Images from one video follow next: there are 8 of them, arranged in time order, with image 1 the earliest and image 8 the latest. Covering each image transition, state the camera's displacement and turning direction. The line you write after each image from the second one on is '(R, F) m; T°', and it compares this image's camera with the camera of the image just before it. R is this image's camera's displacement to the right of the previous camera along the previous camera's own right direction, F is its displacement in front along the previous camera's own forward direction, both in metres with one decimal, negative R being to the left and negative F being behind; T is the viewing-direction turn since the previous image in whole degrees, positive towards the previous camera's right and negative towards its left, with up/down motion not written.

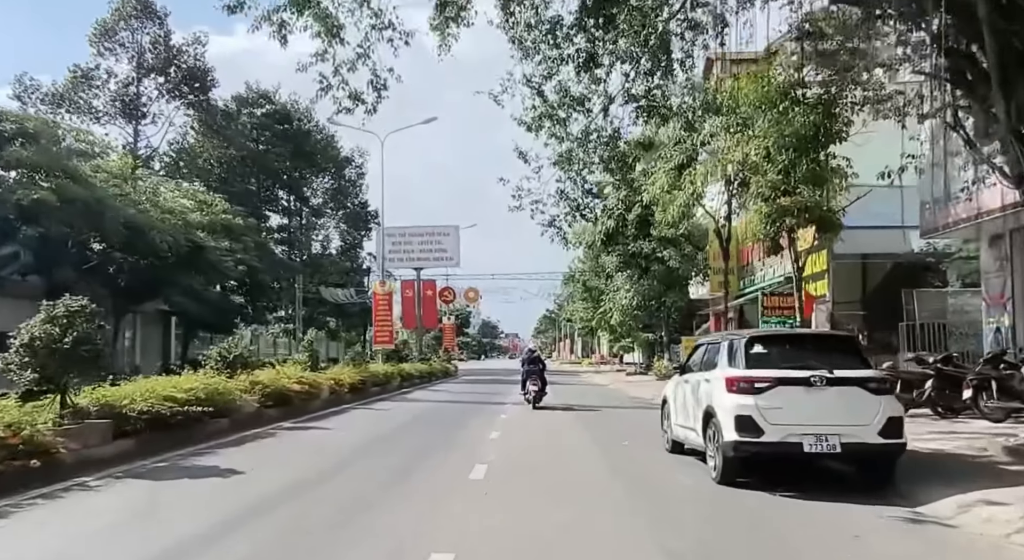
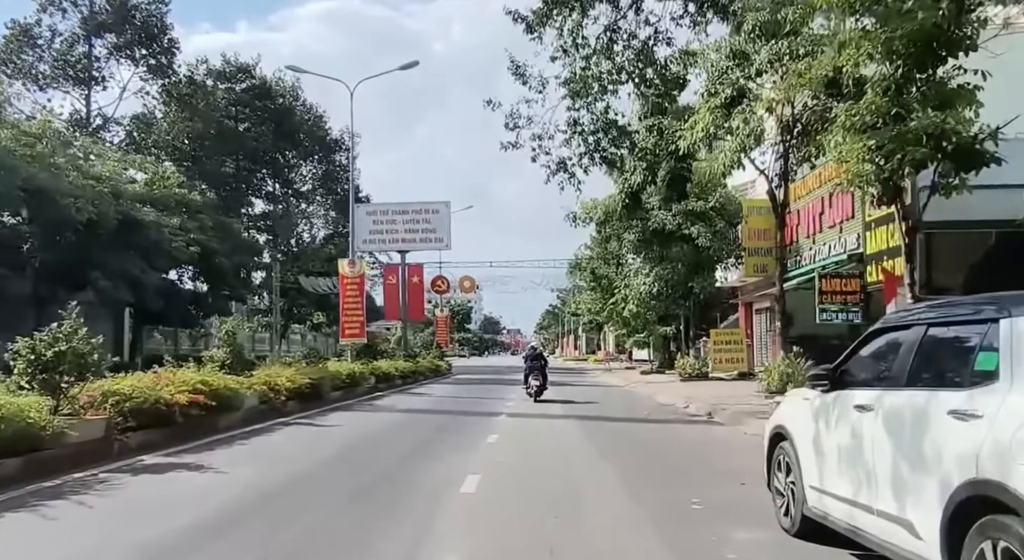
(+0.2, +6.2) m; 0°
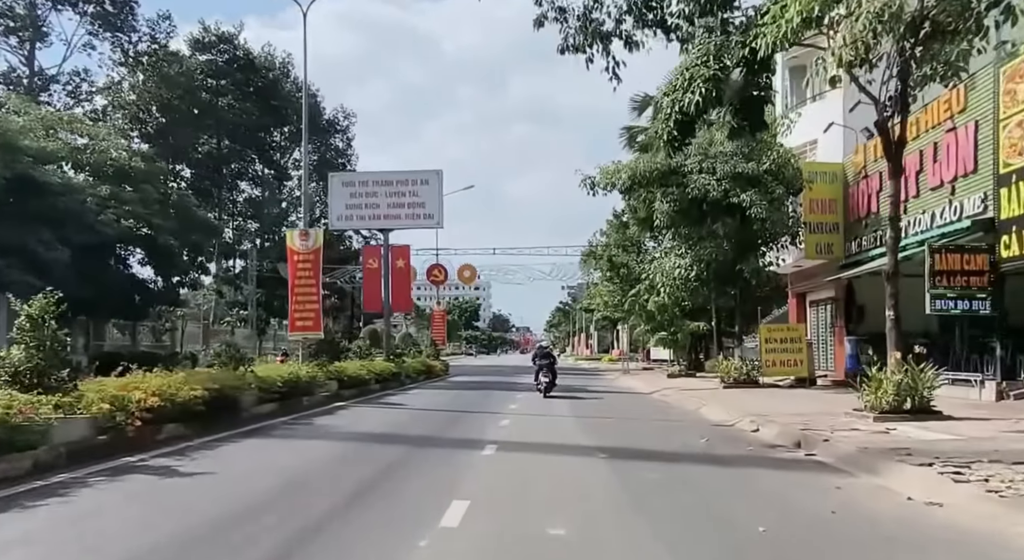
(+0.2, +6.8) m; -1°
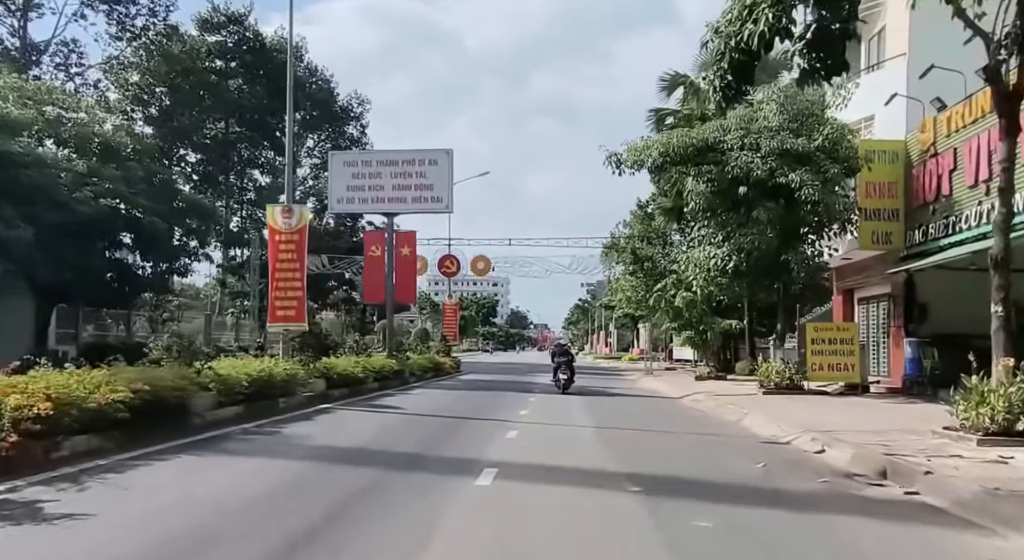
(+0.1, +3.1) m; -1°
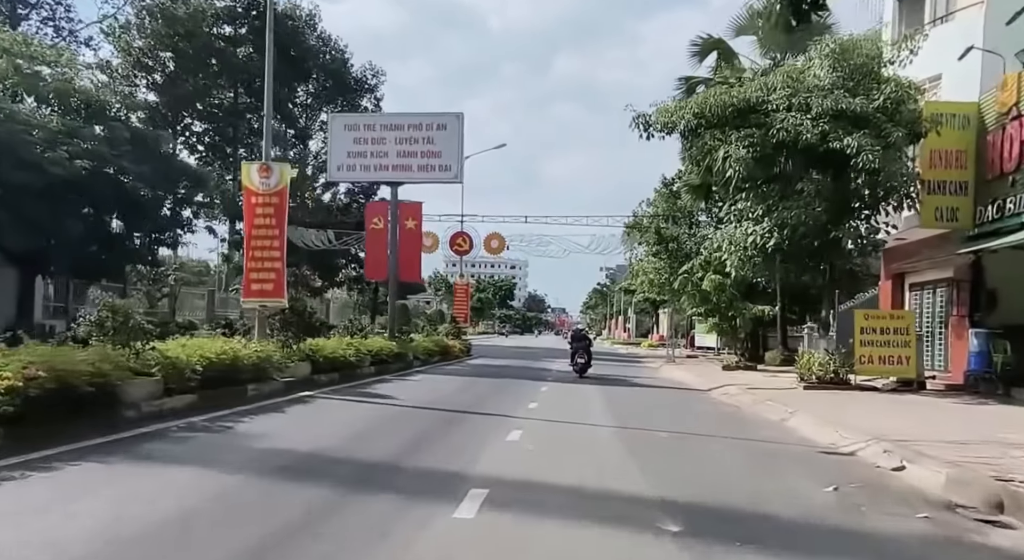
(+0.2, +2.7) m; -1°
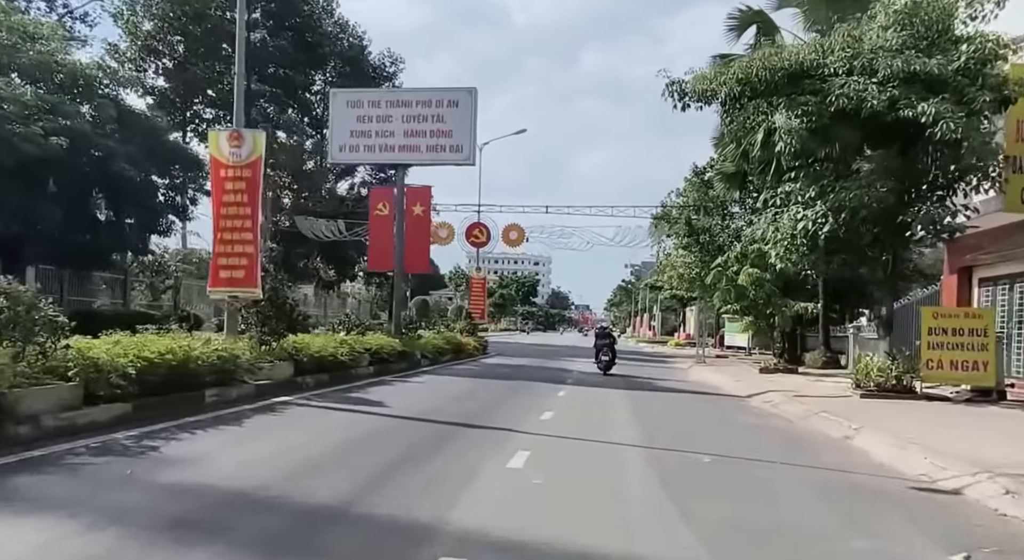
(+0.2, +2.7) m; -1°
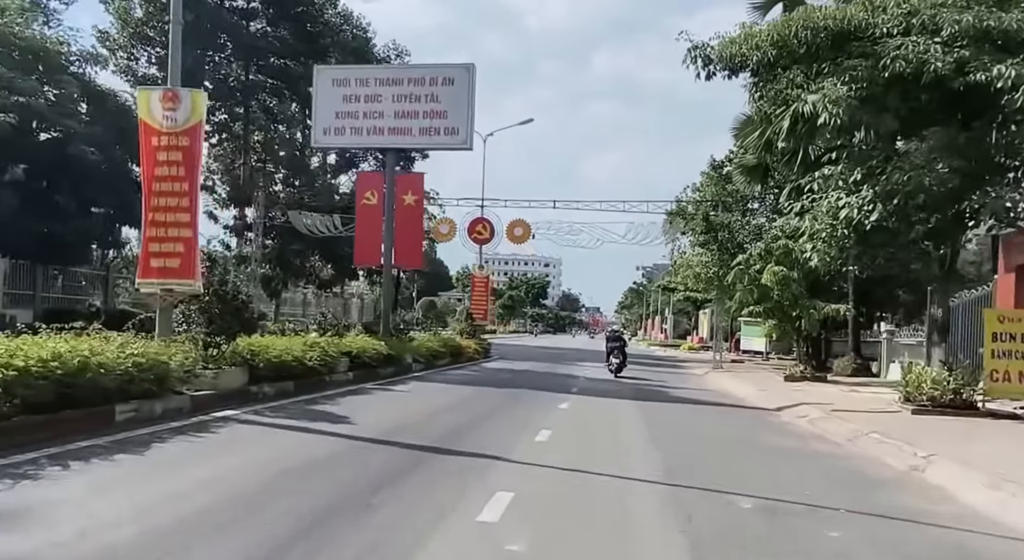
(+0.3, +2.6) m; -1°
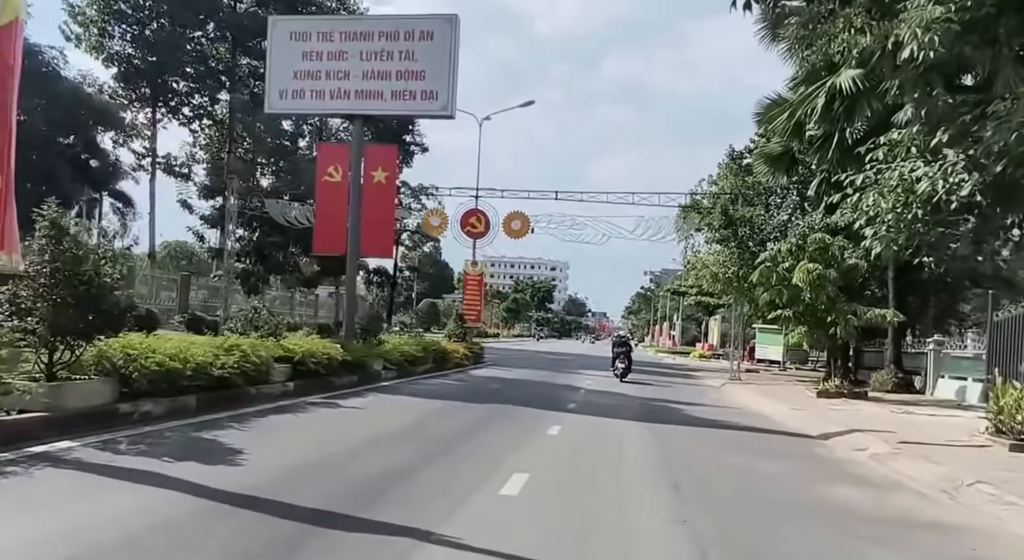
(+0.4, +3.9) m; 0°
